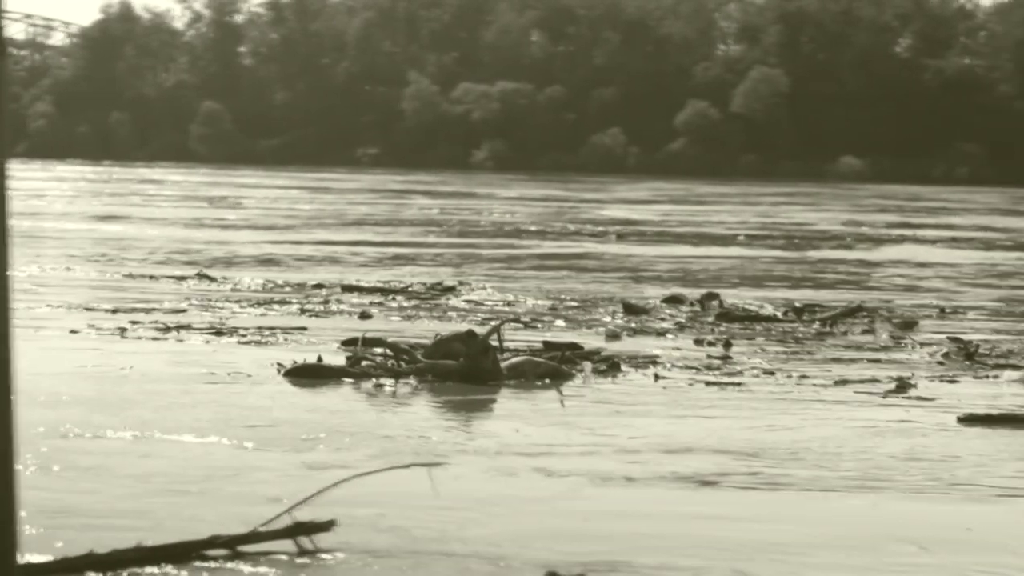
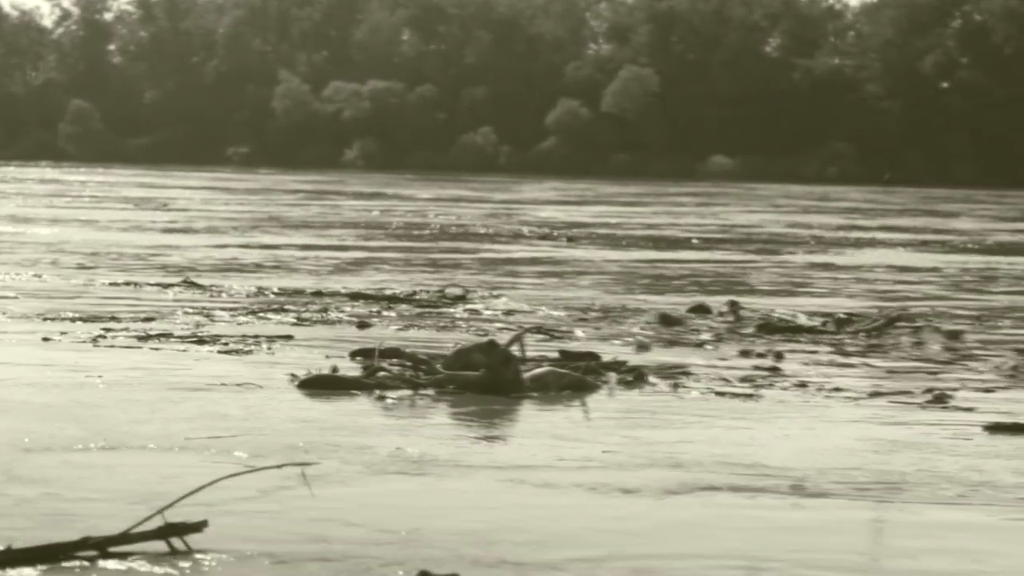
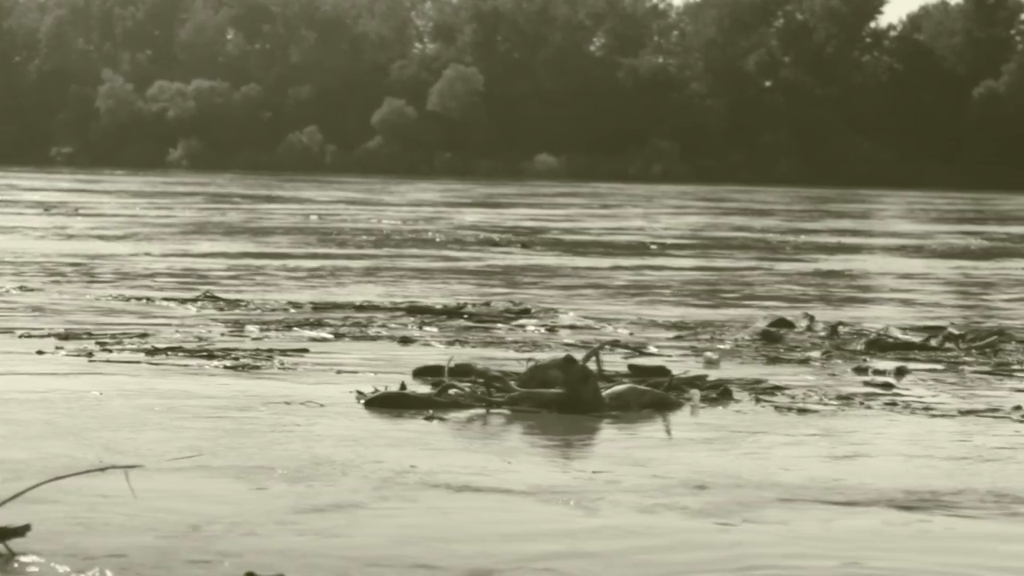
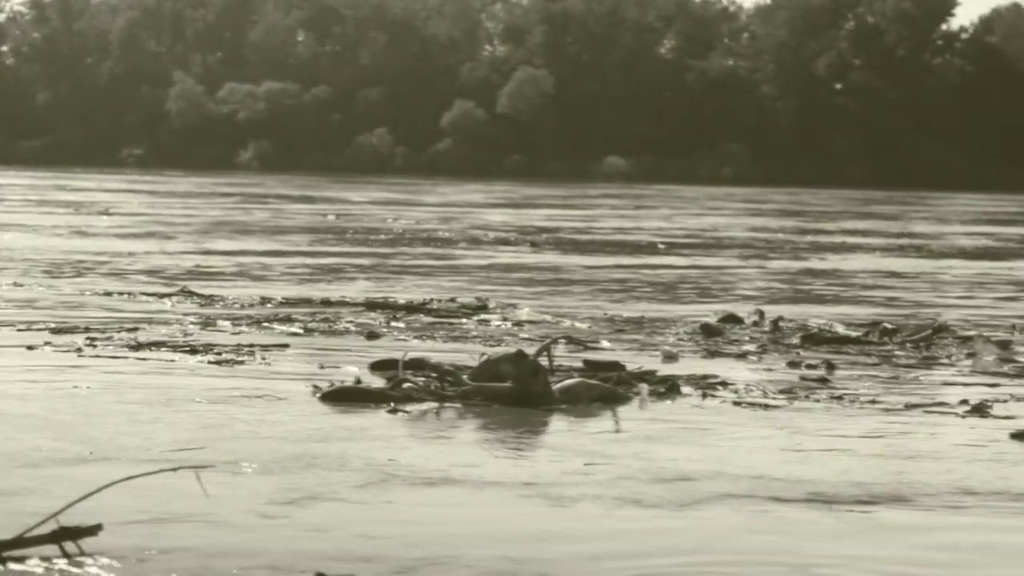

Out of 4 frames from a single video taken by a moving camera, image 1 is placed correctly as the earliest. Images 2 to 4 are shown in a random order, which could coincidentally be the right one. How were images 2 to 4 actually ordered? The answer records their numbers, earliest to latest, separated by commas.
2, 4, 3
